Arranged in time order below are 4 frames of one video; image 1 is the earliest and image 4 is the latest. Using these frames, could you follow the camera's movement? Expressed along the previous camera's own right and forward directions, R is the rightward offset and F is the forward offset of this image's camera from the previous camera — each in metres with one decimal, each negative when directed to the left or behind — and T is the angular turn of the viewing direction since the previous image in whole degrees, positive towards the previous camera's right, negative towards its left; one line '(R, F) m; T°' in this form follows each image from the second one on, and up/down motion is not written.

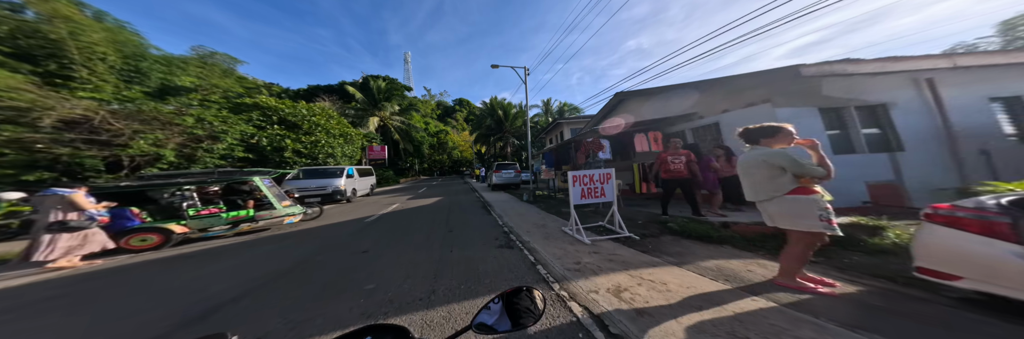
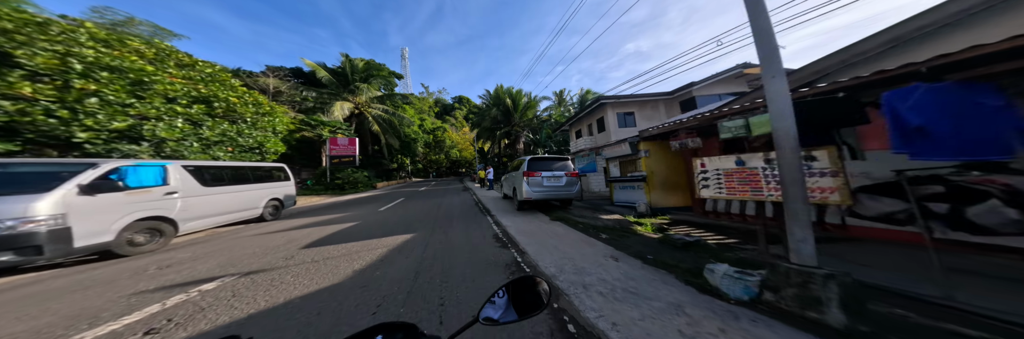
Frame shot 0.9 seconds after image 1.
(-0.8, +3.6) m; 0°
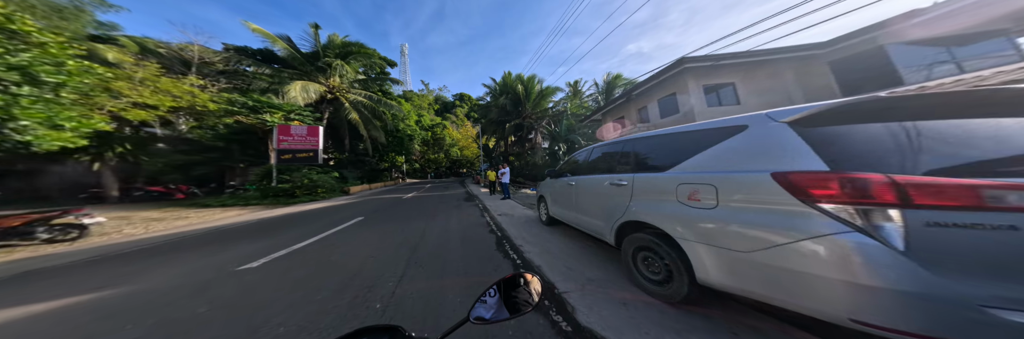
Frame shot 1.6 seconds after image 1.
(-0.7, +2.7) m; 0°
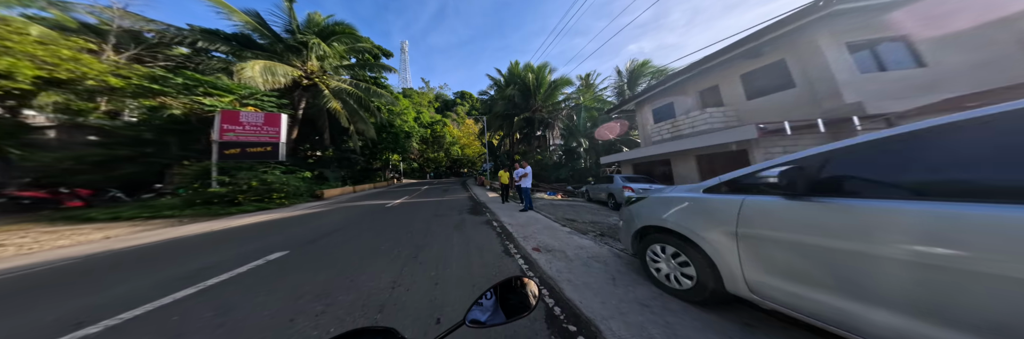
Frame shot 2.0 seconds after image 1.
(-0.4, +1.7) m; 0°
